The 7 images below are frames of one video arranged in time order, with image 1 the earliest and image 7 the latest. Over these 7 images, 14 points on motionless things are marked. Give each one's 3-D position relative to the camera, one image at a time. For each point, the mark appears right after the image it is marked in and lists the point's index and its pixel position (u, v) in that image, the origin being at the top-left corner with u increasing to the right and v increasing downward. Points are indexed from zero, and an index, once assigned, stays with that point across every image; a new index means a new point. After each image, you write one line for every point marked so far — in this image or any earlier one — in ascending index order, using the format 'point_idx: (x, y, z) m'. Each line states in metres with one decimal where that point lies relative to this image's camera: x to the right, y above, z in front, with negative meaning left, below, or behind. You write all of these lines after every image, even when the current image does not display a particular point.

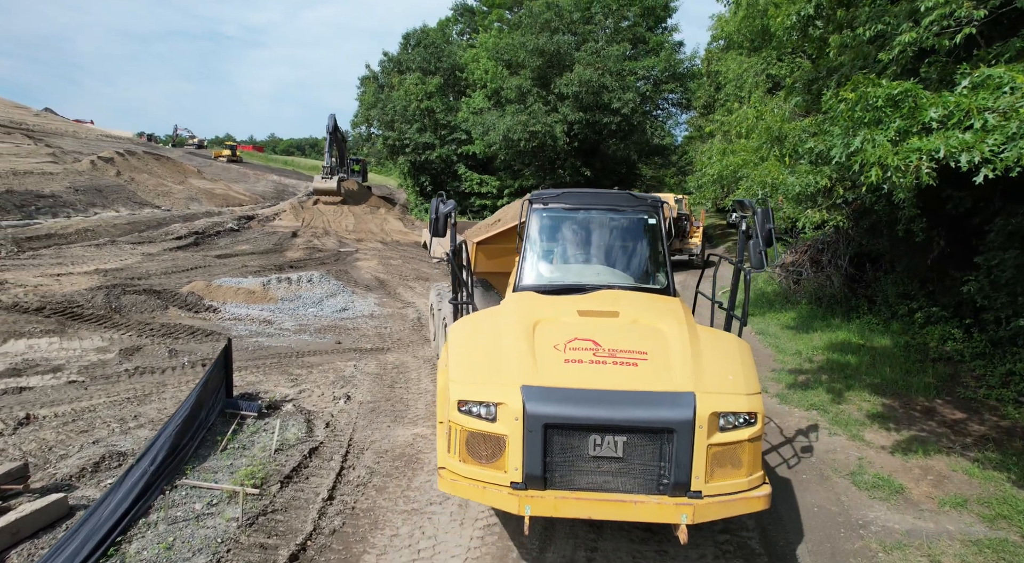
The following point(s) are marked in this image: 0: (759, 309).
0: (+4.4, -0.5, +11.9) m
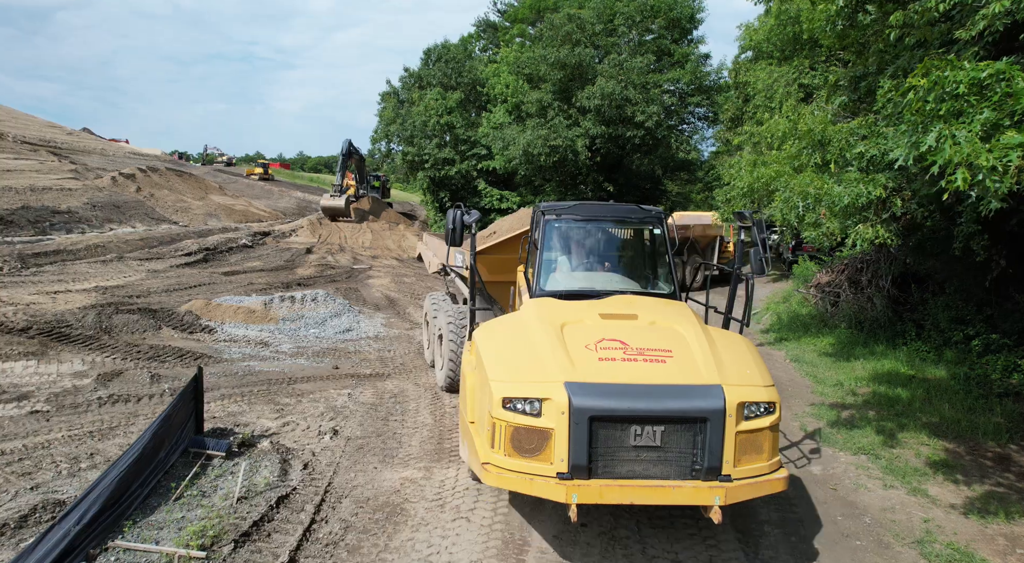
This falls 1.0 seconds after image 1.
0: (+4.6, -0.9, +11.0) m
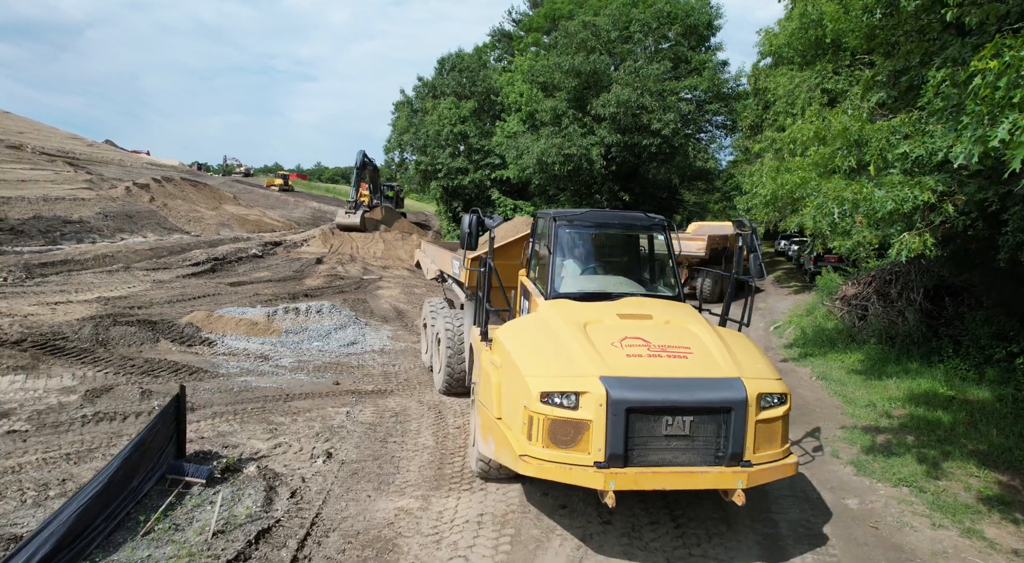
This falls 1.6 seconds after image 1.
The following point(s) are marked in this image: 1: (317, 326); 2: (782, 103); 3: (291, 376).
0: (+4.8, -1.1, +10.4) m
1: (-3.4, -0.8, +11.7) m
2: (+6.4, +4.2, +15.8) m
3: (-3.0, -1.3, +8.9) m
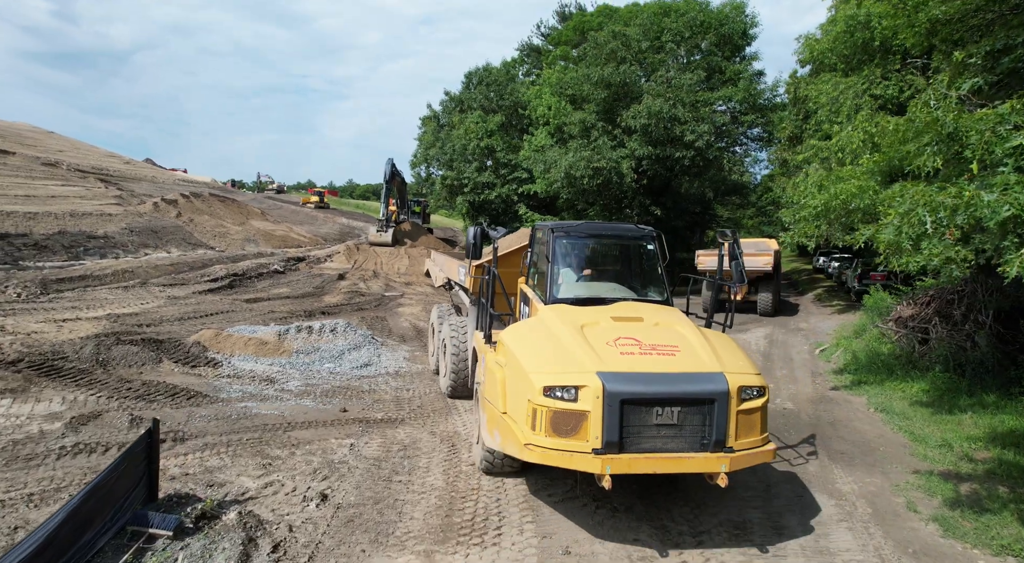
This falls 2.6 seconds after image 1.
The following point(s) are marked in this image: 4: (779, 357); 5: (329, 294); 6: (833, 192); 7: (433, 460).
0: (+5.1, -1.3, +9.4) m
1: (-3.0, -1.1, +11.1) m
2: (+7.0, +3.8, +14.9) m
3: (-2.7, -1.5, +8.3) m
4: (+5.0, -1.4, +12.6) m
5: (-4.7, -0.3, +17.4) m
6: (+4.4, +1.3, +9.4) m
7: (-0.8, -1.7, +6.6) m
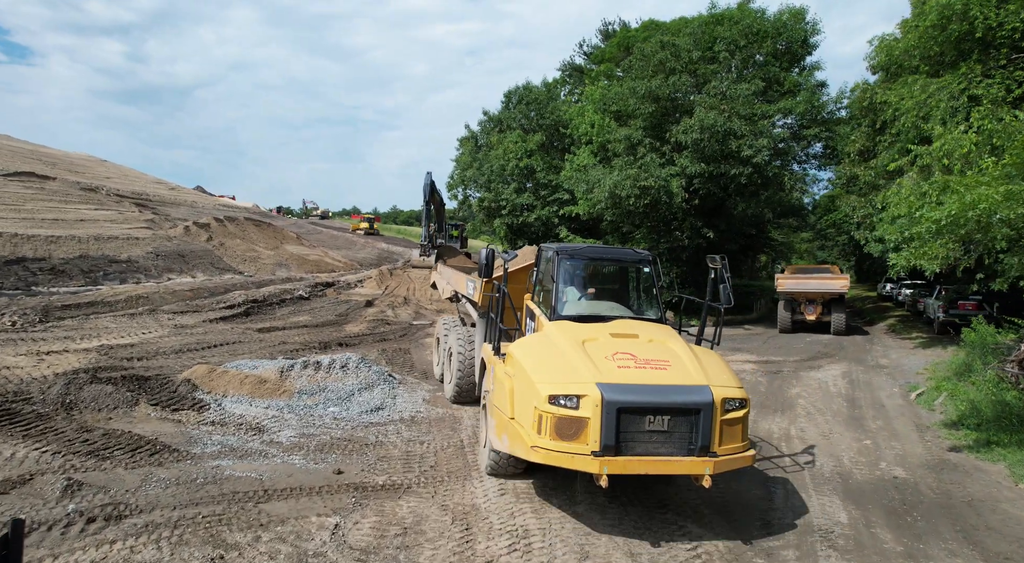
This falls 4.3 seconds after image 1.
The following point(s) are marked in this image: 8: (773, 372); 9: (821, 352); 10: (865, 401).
0: (+5.5, -1.7, +7.5) m
1: (-2.5, -1.5, +9.6) m
2: (+7.8, +3.2, +13.0) m
3: (-2.3, -1.8, +6.8) m
4: (+5.6, -1.9, +10.6) m
5: (-3.8, -1.0, +16.0) m
6: (+4.9, +0.9, +7.5) m
7: (-0.5, -2.0, +4.9) m
8: (+5.3, -1.8, +13.7) m
9: (+7.8, -1.8, +16.9) m
10: (+5.5, -1.9, +10.5) m
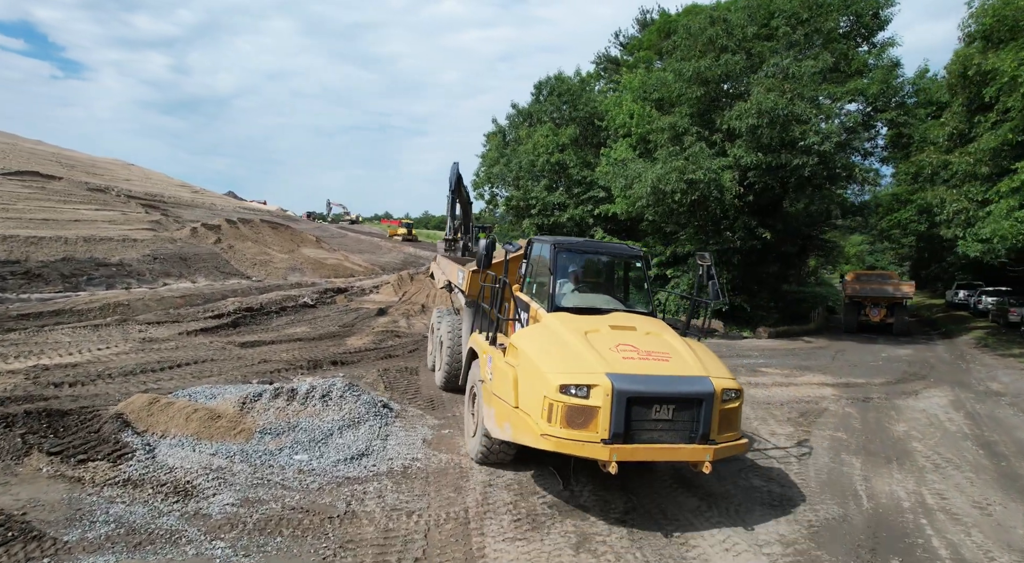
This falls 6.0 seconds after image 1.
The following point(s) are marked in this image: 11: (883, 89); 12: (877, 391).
0: (+5.7, -1.8, +4.9) m
1: (-2.2, -1.6, +7.5) m
2: (+8.2, +3.1, +10.3) m
3: (-2.2, -1.9, +4.6) m
4: (+5.9, -2.0, +8.0) m
5: (-3.2, -1.1, +13.9) m
6: (+5.0, +0.9, +5.0) m
7: (-0.5, -2.0, +2.7) m
8: (+5.8, -2.0, +11.2) m
9: (+8.5, -1.9, +14.2) m
10: (+5.9, -2.0, +7.9) m
11: (+10.4, +5.4, +19.0) m
12: (+6.5, -1.9, +11.8) m
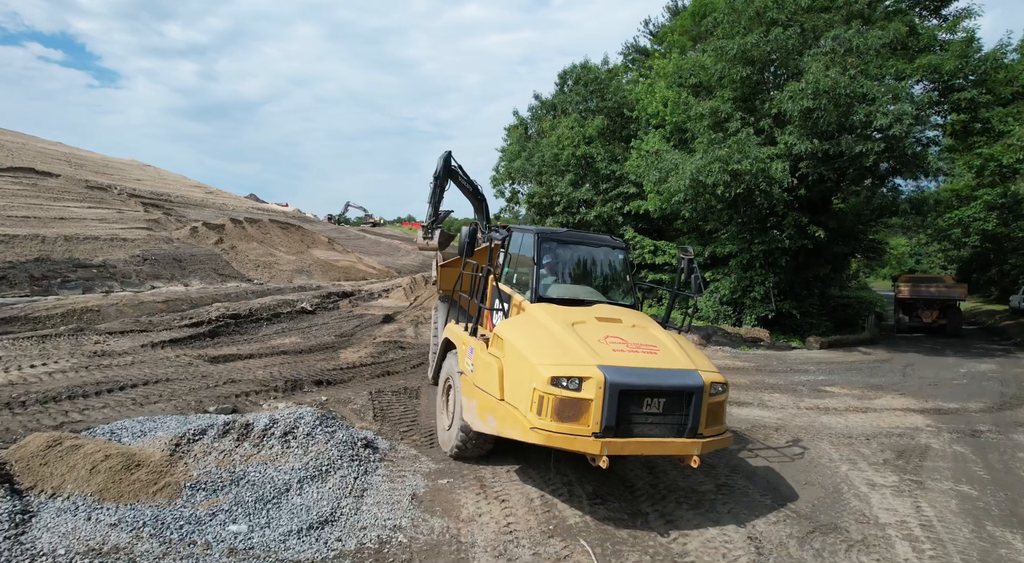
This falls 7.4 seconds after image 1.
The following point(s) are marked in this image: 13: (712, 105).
0: (+5.8, -1.8, +2.7) m
1: (-2.1, -1.6, +5.6) m
2: (+8.5, +3.0, +8.1) m
3: (-2.1, -1.9, +2.7) m
4: (+6.1, -2.0, +5.9) m
5: (-2.8, -1.1, +12.1) m
6: (+5.1, +0.8, +2.9) m
7: (-0.5, -2.0, +0.7) m
8: (+6.1, -2.0, +9.0) m
9: (+8.9, -2.0, +12.0) m
10: (+6.0, -2.0, +5.8) m
11: (+11.0, +5.3, +16.7) m
12: (+6.8, -2.0, +9.6) m
13: (+5.0, +4.5, +16.8) m
